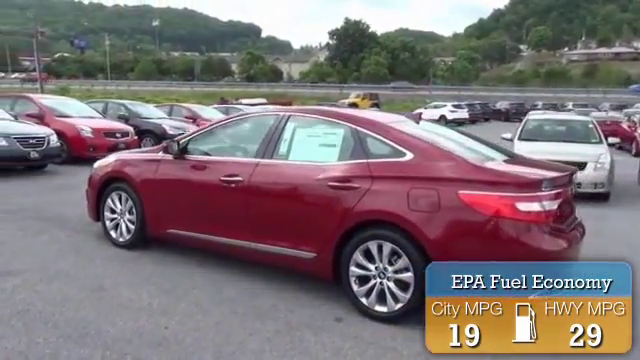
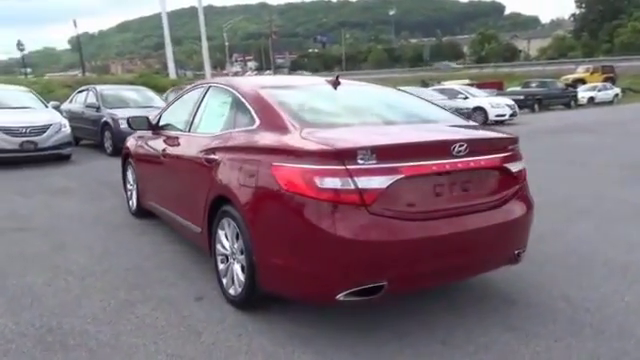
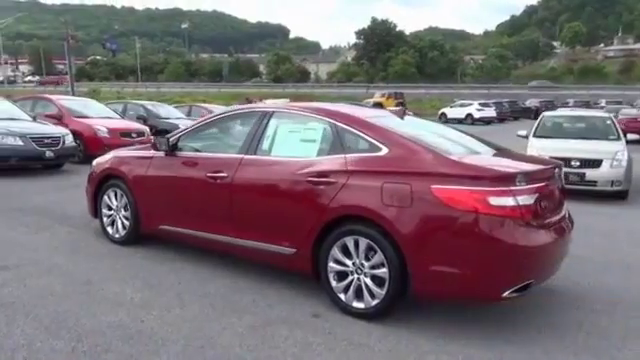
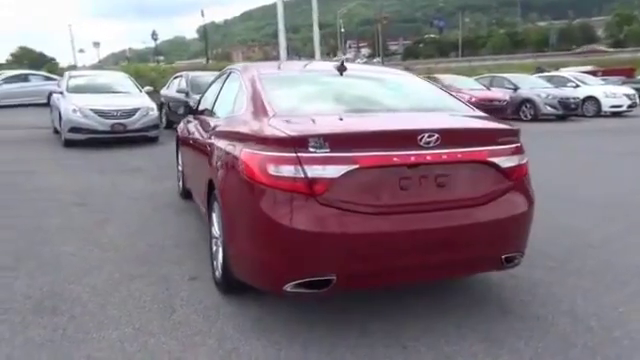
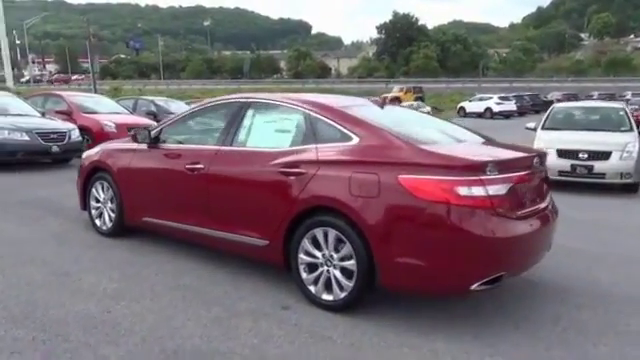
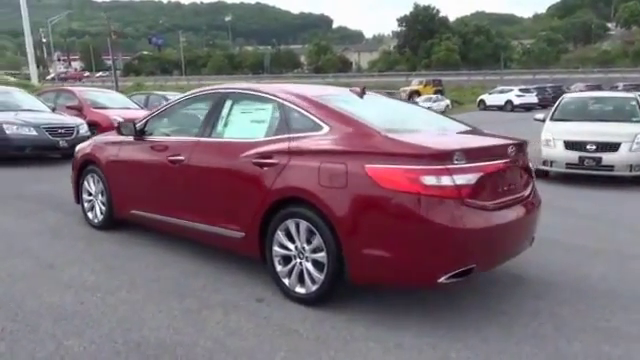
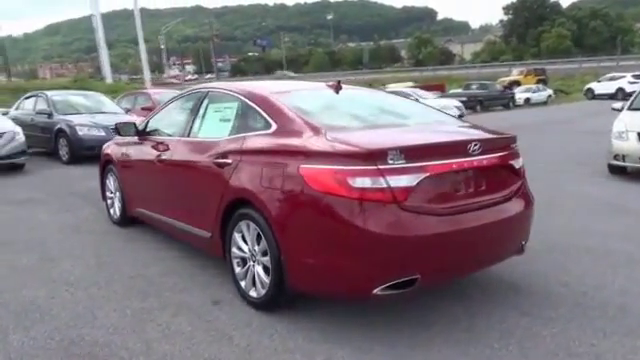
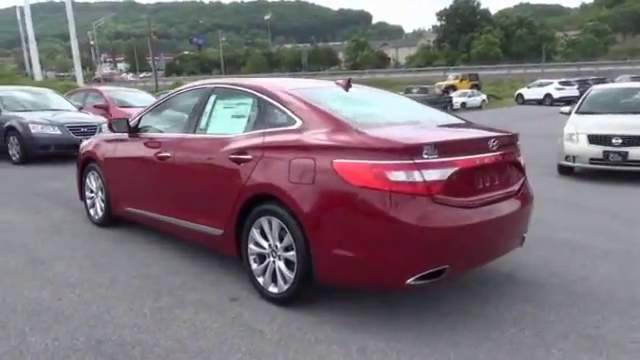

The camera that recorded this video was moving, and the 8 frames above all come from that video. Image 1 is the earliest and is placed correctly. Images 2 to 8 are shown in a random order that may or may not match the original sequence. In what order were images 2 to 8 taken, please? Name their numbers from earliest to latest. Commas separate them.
3, 5, 6, 8, 7, 2, 4
